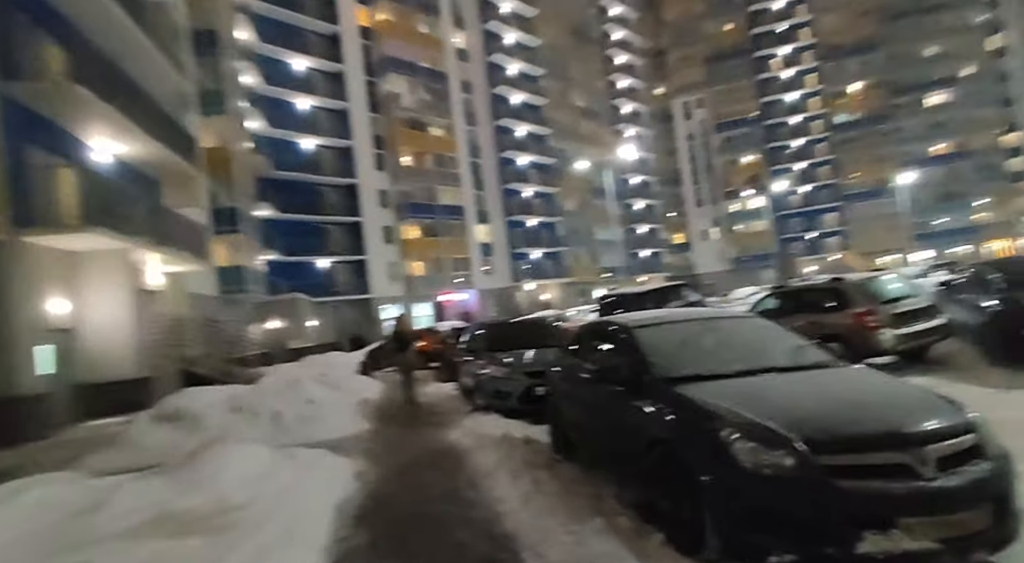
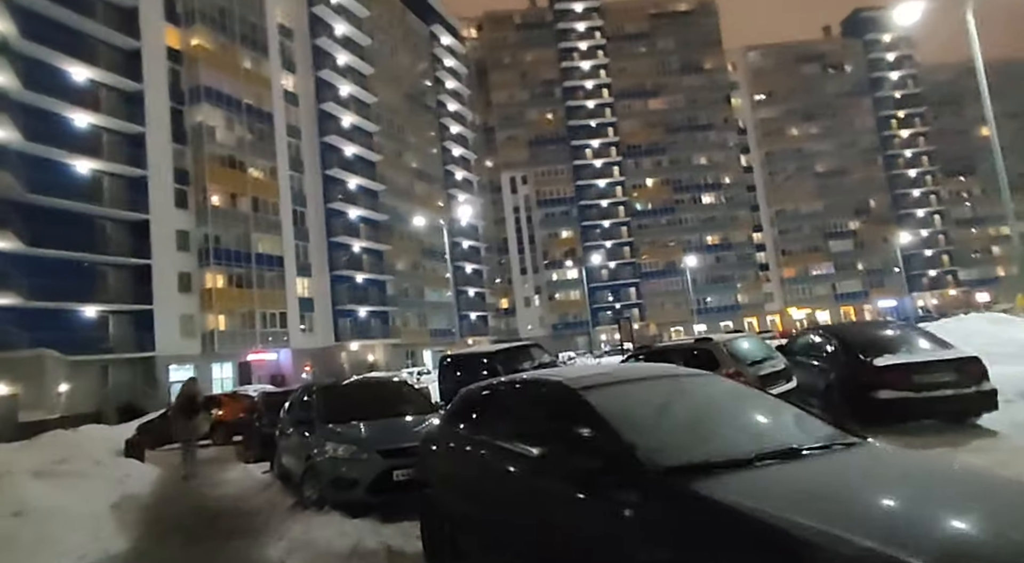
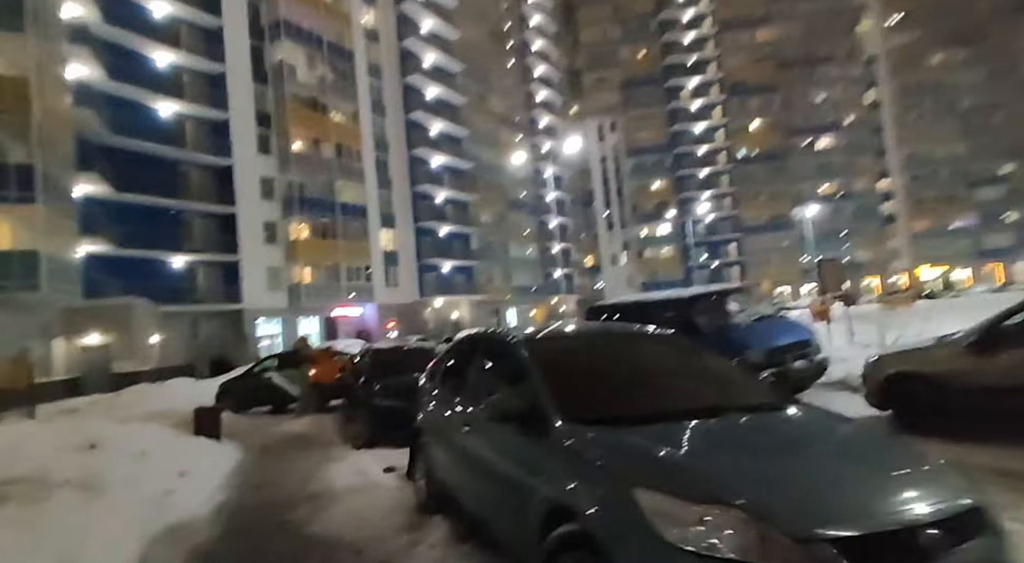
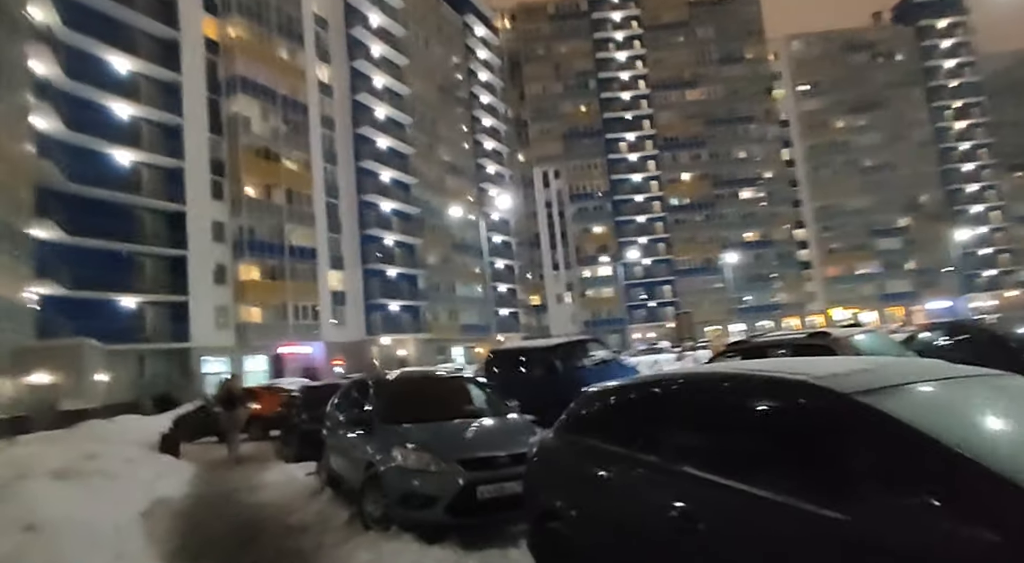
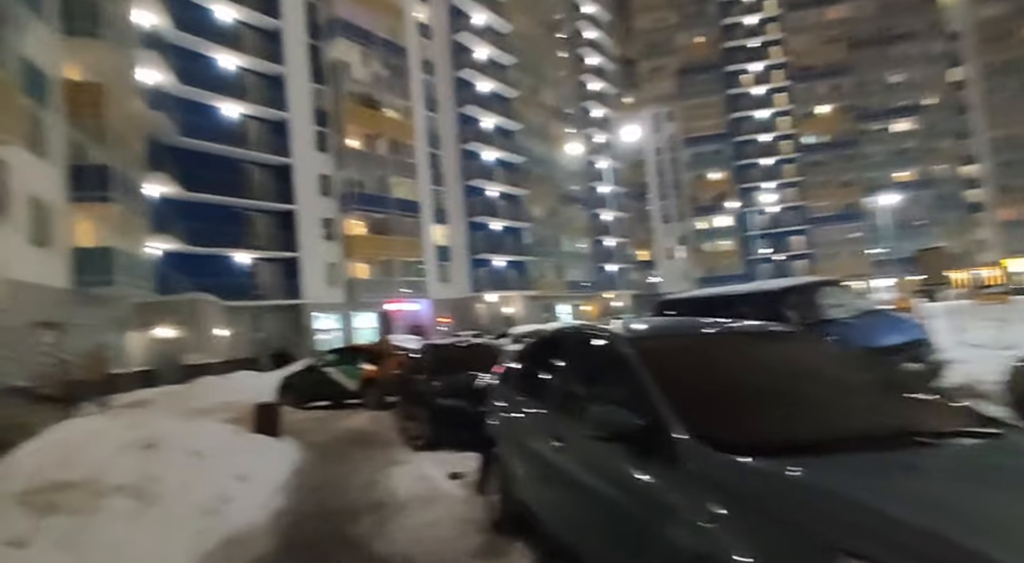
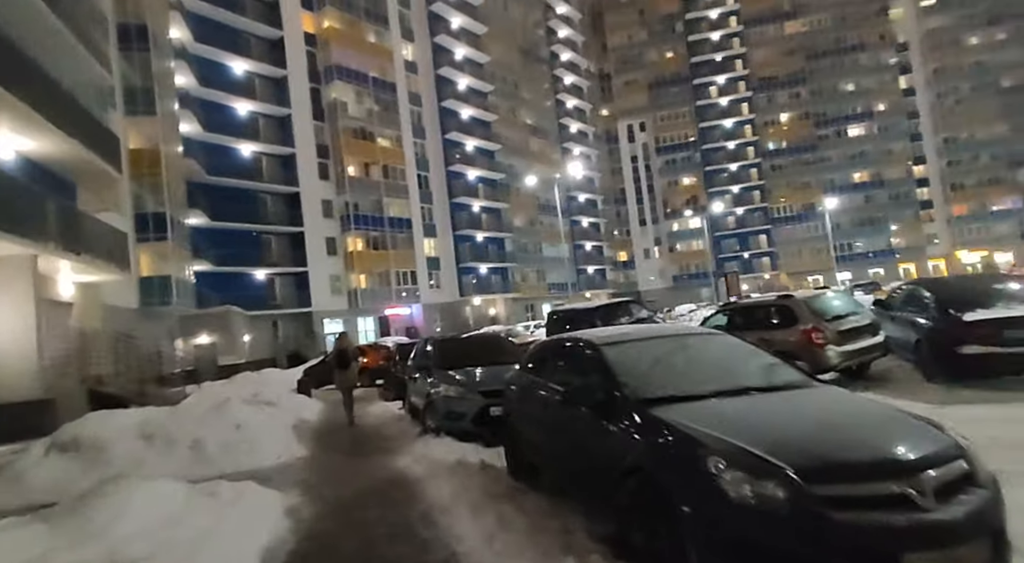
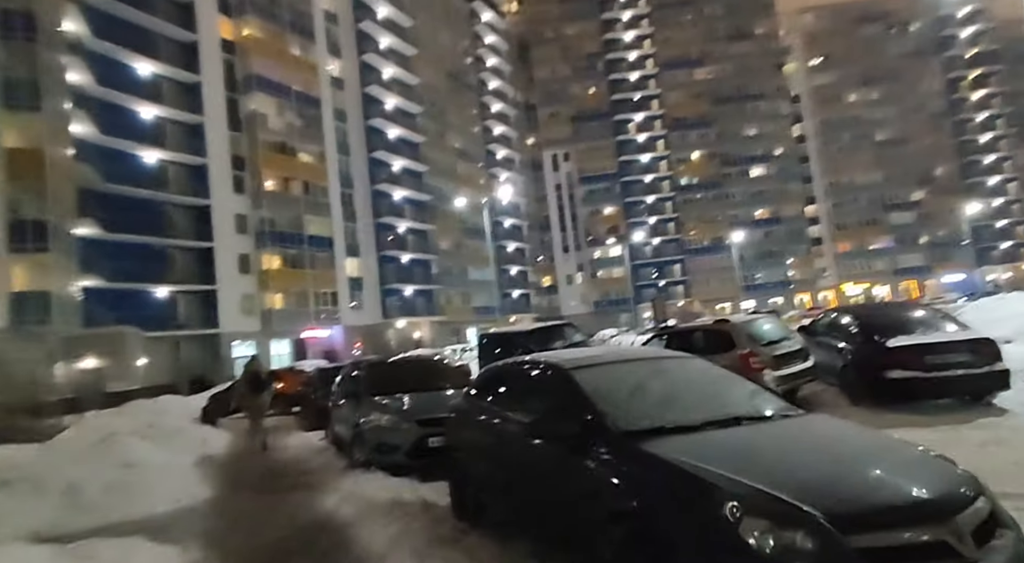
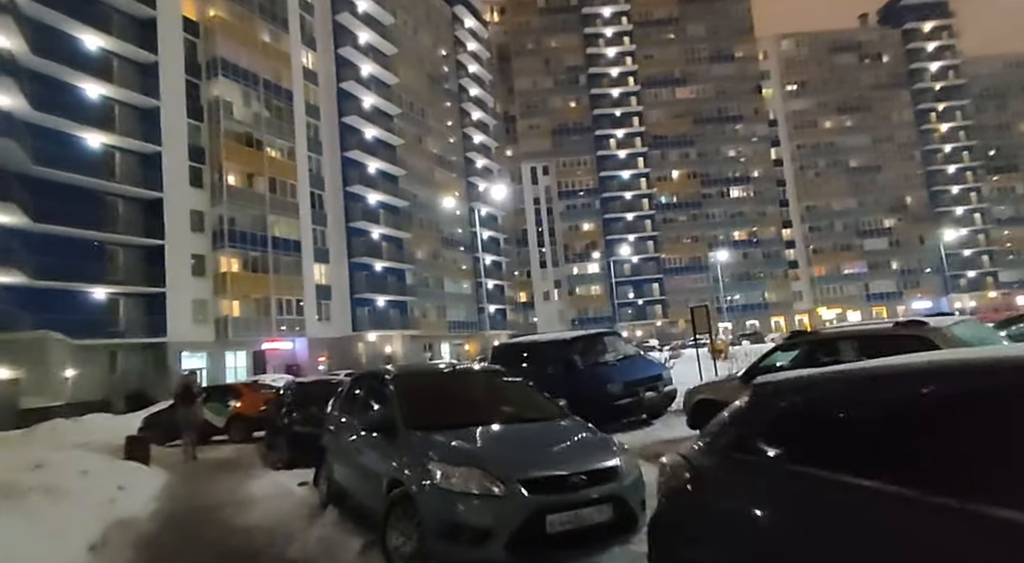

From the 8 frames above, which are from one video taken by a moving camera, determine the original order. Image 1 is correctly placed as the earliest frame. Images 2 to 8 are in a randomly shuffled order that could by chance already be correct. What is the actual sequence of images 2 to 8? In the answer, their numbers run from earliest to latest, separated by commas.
6, 7, 2, 4, 8, 3, 5
